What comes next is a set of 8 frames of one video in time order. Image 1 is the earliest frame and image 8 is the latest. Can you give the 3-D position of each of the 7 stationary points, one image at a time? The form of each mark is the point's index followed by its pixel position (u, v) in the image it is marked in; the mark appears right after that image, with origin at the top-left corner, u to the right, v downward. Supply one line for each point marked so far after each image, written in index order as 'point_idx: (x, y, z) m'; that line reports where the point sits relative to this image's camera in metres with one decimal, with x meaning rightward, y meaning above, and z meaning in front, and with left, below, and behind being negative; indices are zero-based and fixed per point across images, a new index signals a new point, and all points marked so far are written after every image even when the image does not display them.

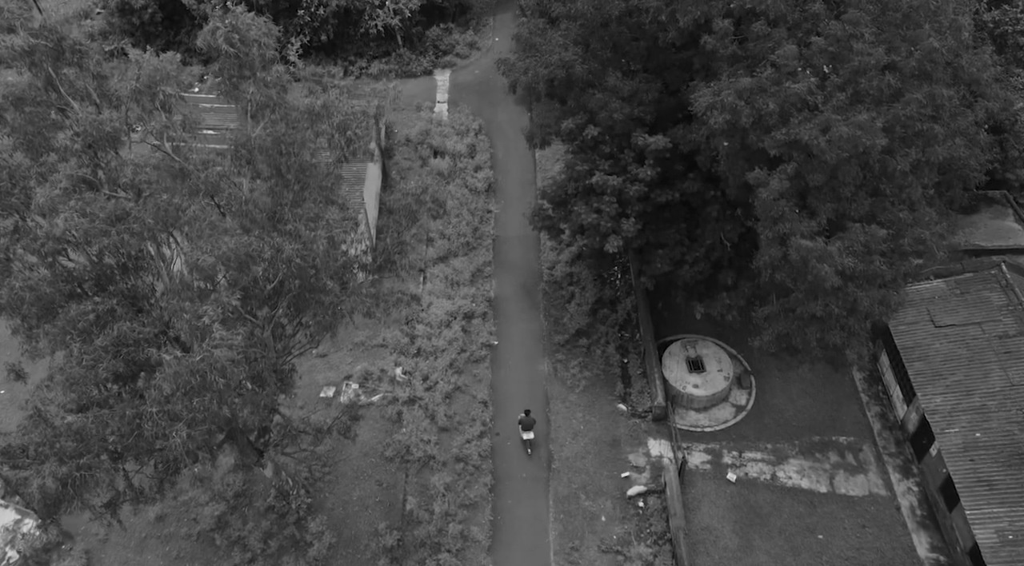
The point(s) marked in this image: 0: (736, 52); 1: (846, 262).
0: (+4.4, +4.5, +16.9) m
1: (+6.0, +0.4, +15.5) m
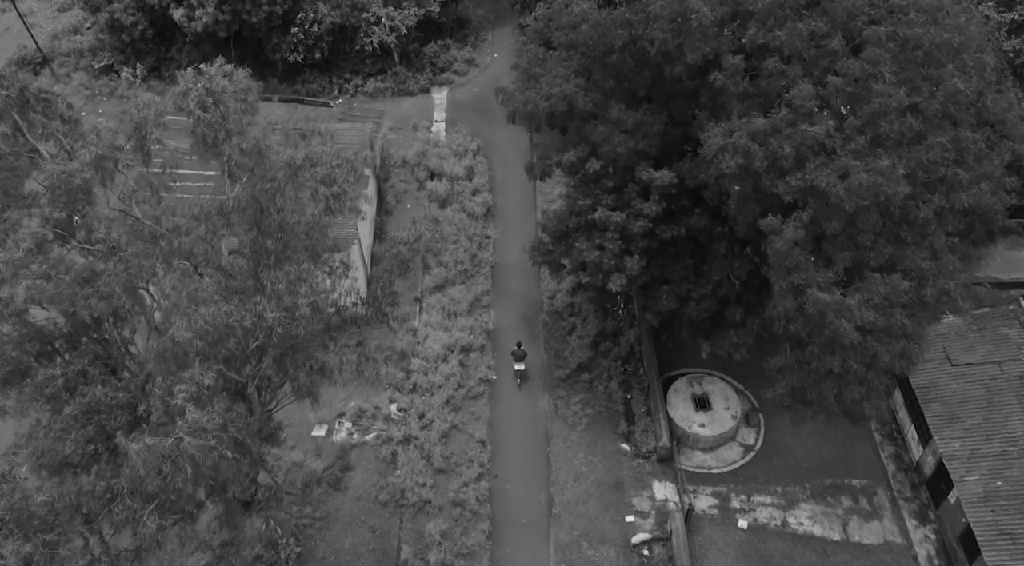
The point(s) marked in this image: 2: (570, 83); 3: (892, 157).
0: (+4.4, +3.6, +16.0) m
1: (+5.9, -0.6, +14.6) m
2: (+1.3, +4.6, +20.0) m
3: (+6.5, +2.1, +14.9) m
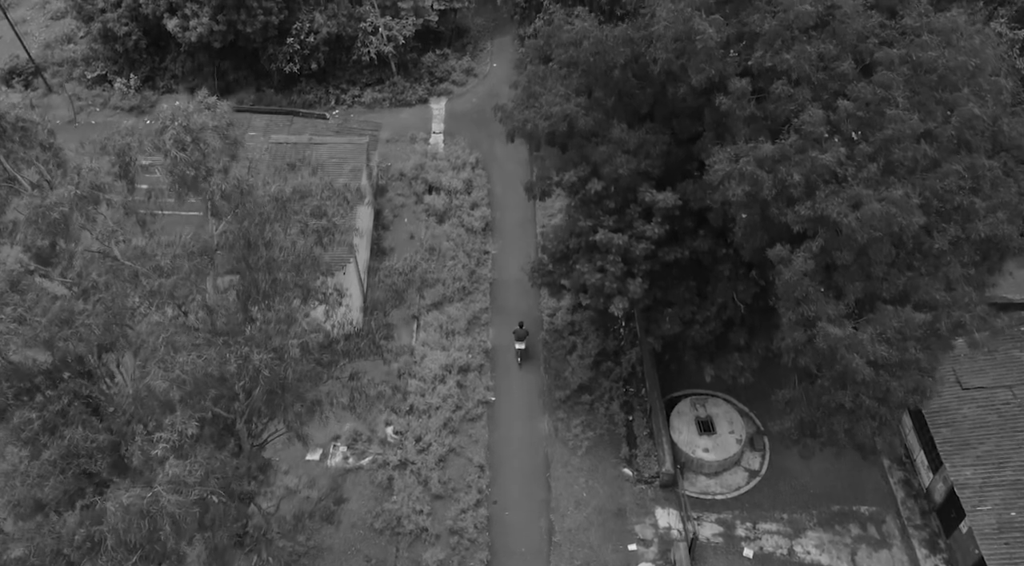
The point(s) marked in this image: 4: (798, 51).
0: (+4.3, +3.1, +15.5) m
1: (+5.9, -1.1, +14.0) m
2: (+1.3, +4.0, +19.4) m
3: (+6.5, +1.6, +14.3) m
4: (+5.1, +4.1, +15.1) m
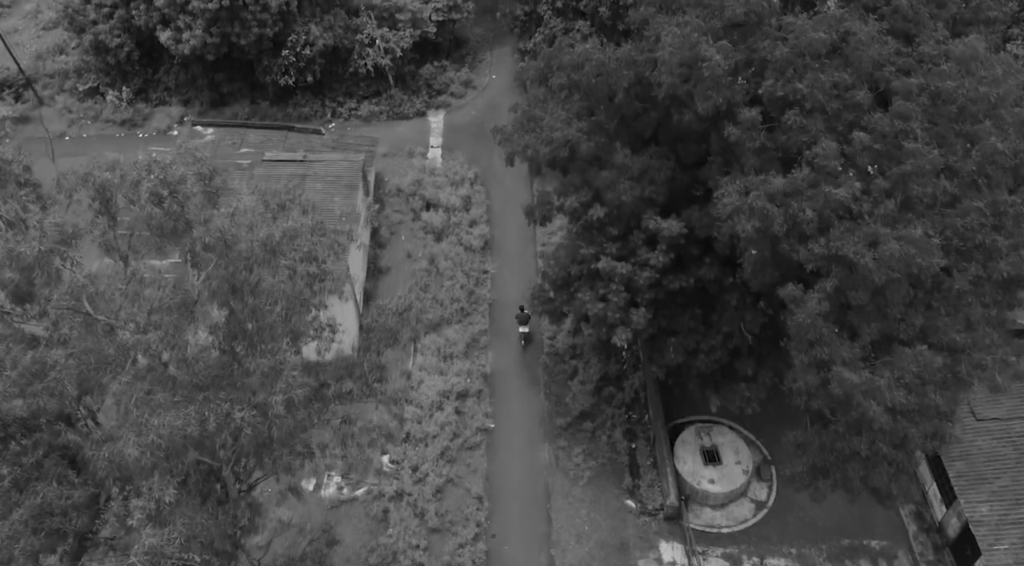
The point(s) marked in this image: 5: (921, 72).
0: (+4.3, +2.4, +14.8) m
1: (+5.9, -1.8, +13.3) m
2: (+1.3, +3.4, +18.7) m
3: (+6.5, +0.9, +13.6) m
4: (+5.0, +3.4, +14.5) m
5: (+7.0, +3.6, +14.7) m
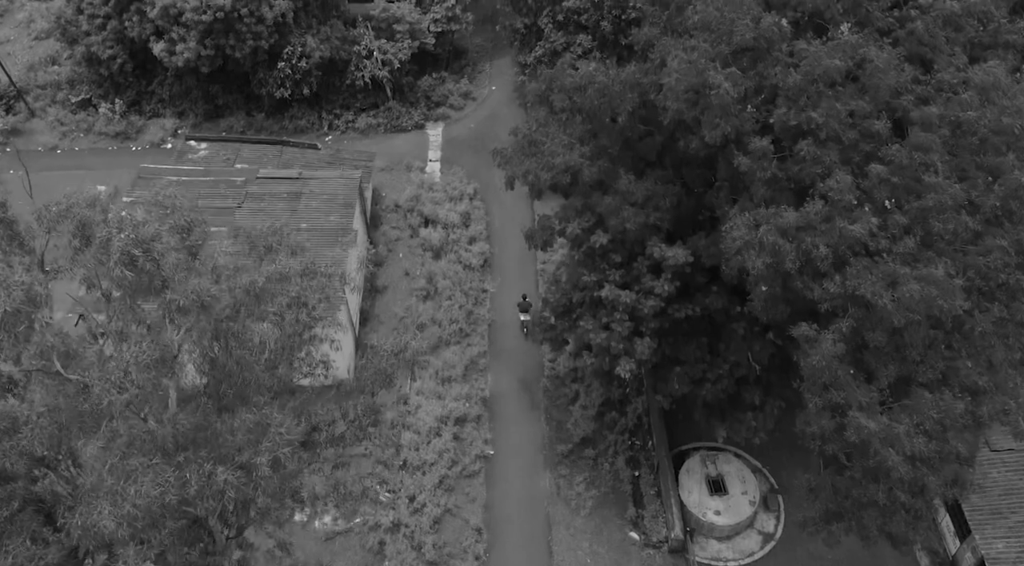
0: (+4.3, +1.8, +14.2) m
1: (+5.9, -2.4, +12.7) m
2: (+1.3, +2.7, +18.1) m
3: (+6.5, +0.3, +13.0) m
4: (+5.0, +2.8, +13.8) m
5: (+7.0, +3.0, +14.1) m
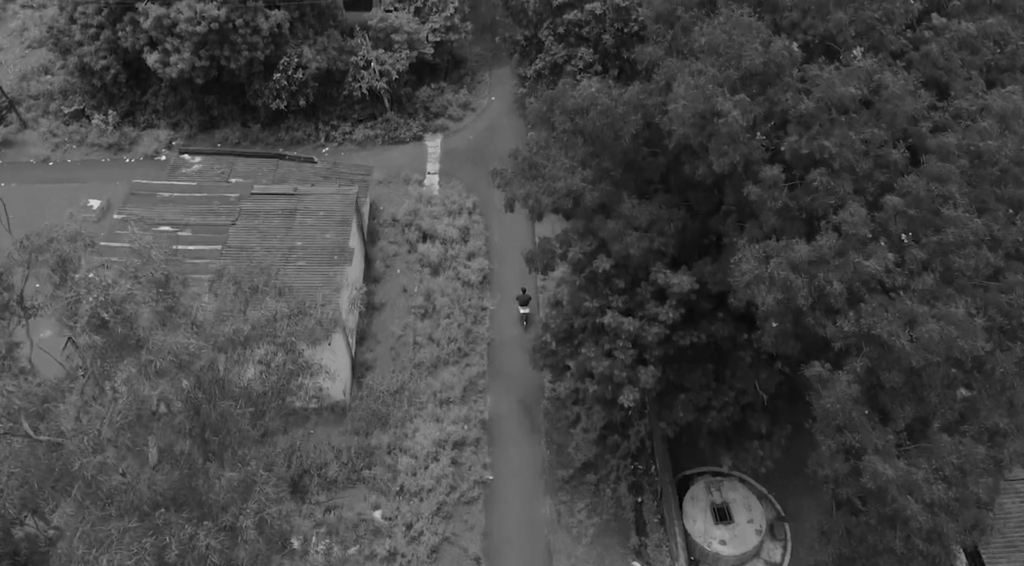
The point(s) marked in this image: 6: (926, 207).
0: (+4.3, +1.2, +13.6) m
1: (+5.9, -2.9, +12.1) m
2: (+1.3, +2.2, +17.5) m
3: (+6.5, -0.2, +12.4) m
4: (+5.0, +2.2, +13.3) m
5: (+7.0, +2.4, +13.6) m
6: (+6.1, +1.1, +12.8) m
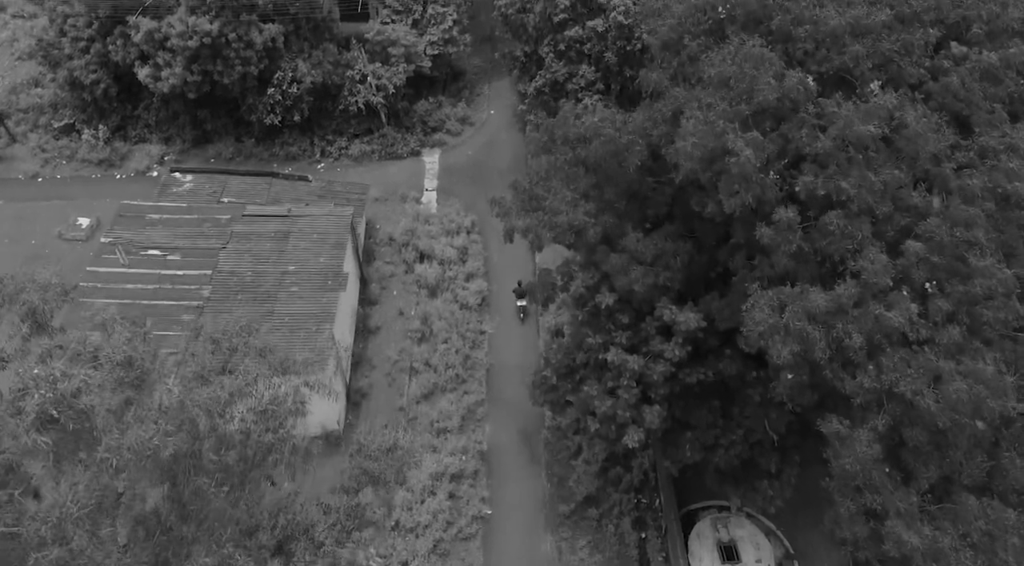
0: (+4.3, +0.5, +12.9) m
1: (+5.9, -3.6, +11.4) m
2: (+1.3, +1.5, +16.8) m
3: (+6.5, -0.9, +11.7) m
4: (+5.0, +1.5, +12.5) m
5: (+7.0, +1.7, +12.8) m
6: (+6.1, +0.4, +12.0) m
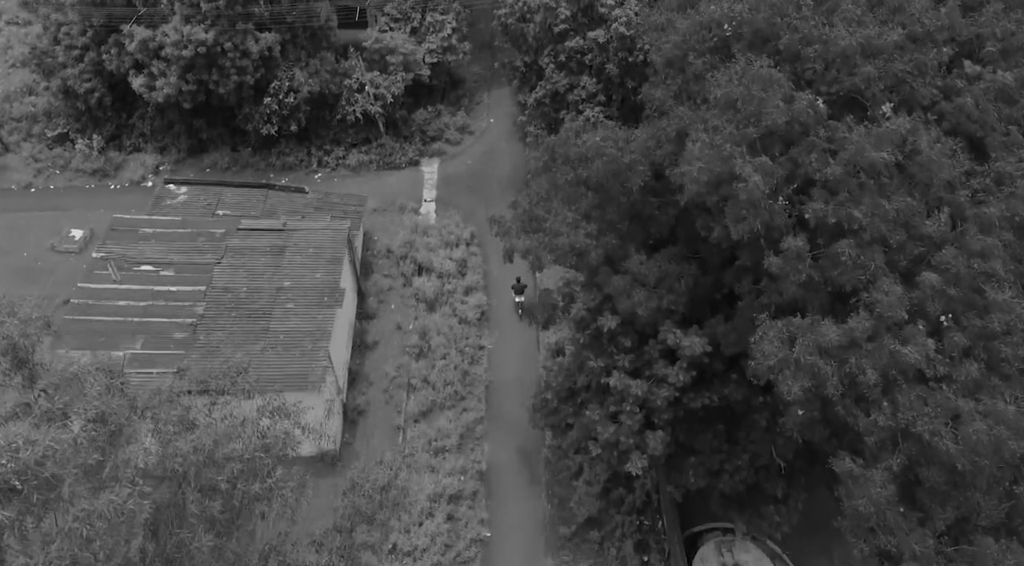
0: (+4.3, +0.1, +12.4) m
1: (+5.9, -4.1, +10.9) m
2: (+1.3, +1.0, +16.4) m
3: (+6.5, -1.4, +11.2) m
4: (+5.0, +1.1, +12.1) m
5: (+7.0, +1.3, +12.4) m
6: (+6.1, 0.0, +11.6) m
